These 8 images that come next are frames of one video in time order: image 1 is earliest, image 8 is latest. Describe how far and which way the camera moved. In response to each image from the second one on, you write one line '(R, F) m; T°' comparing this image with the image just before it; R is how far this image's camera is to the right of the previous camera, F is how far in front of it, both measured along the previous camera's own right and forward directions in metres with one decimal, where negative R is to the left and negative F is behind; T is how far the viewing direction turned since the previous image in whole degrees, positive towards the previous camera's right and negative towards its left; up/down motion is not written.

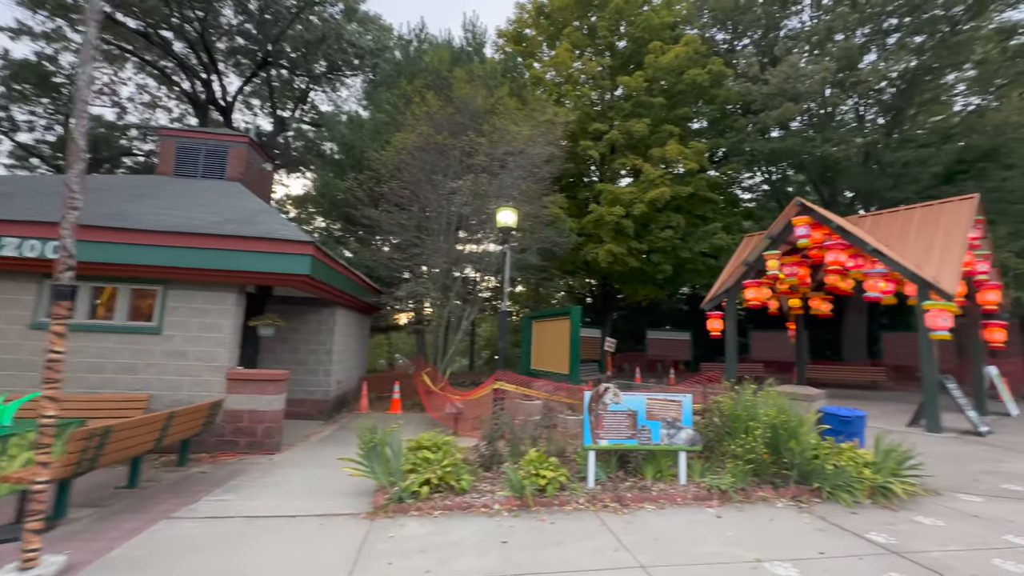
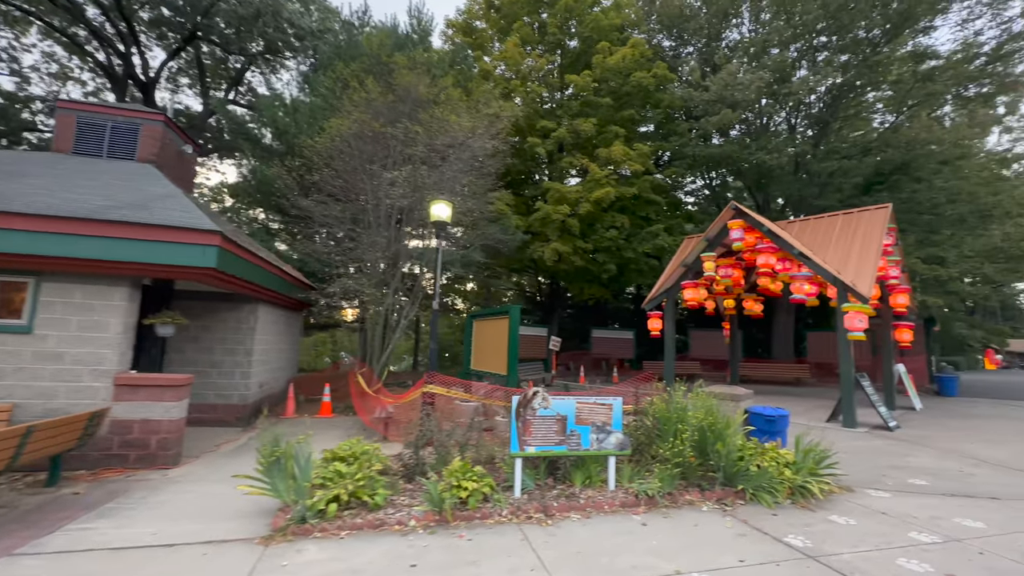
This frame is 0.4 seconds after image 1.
(+0.3, +0.3) m; +6°
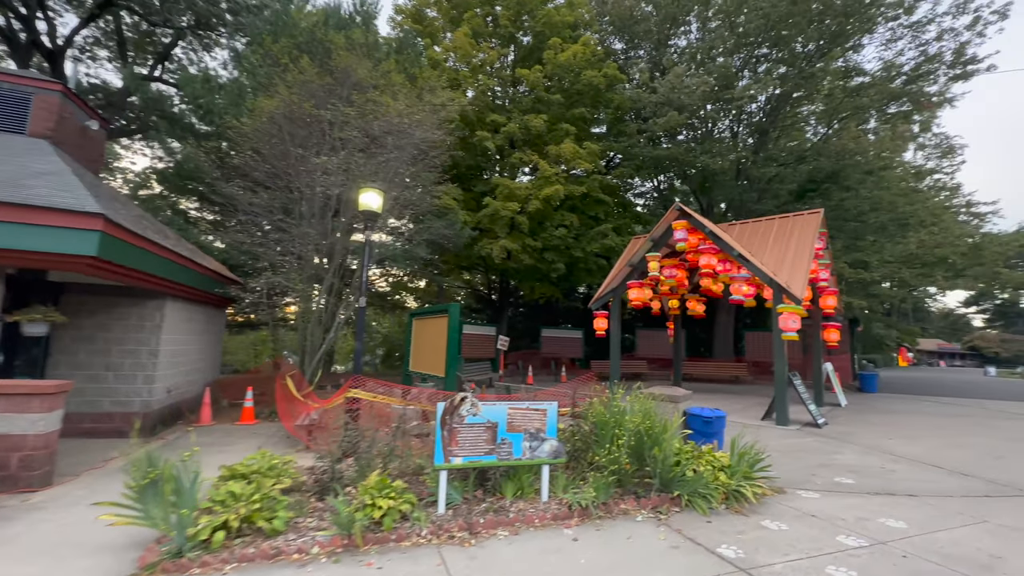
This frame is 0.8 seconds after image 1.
(+0.3, +0.4) m; +6°
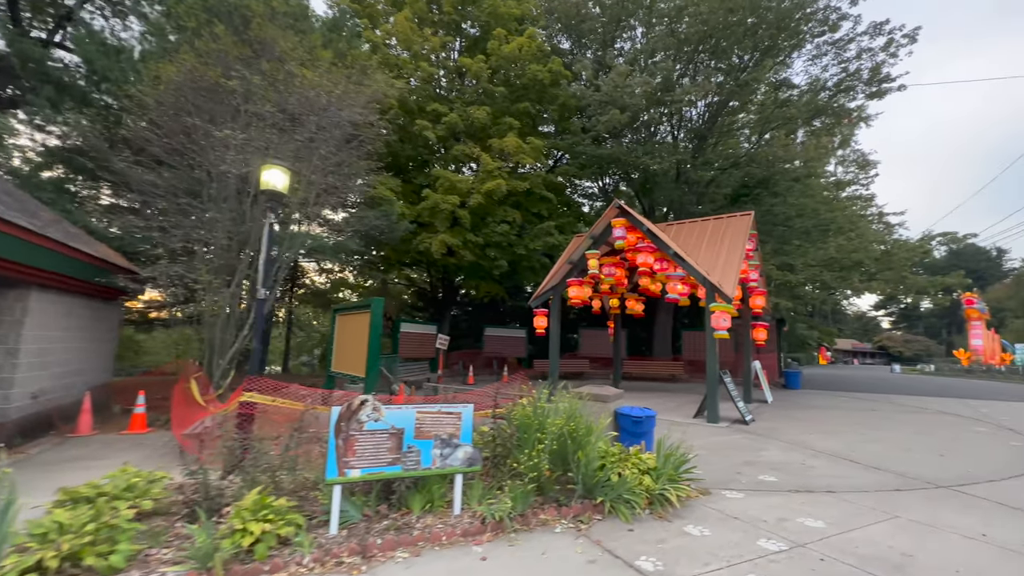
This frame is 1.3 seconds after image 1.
(+0.4, +0.4) m; +6°
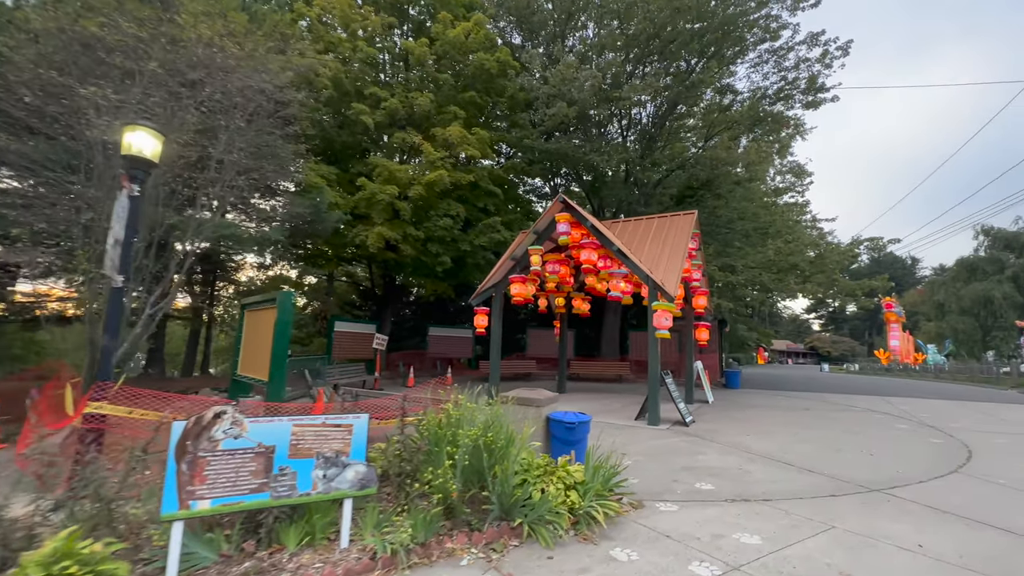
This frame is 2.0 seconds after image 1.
(+0.4, +0.6) m; +6°
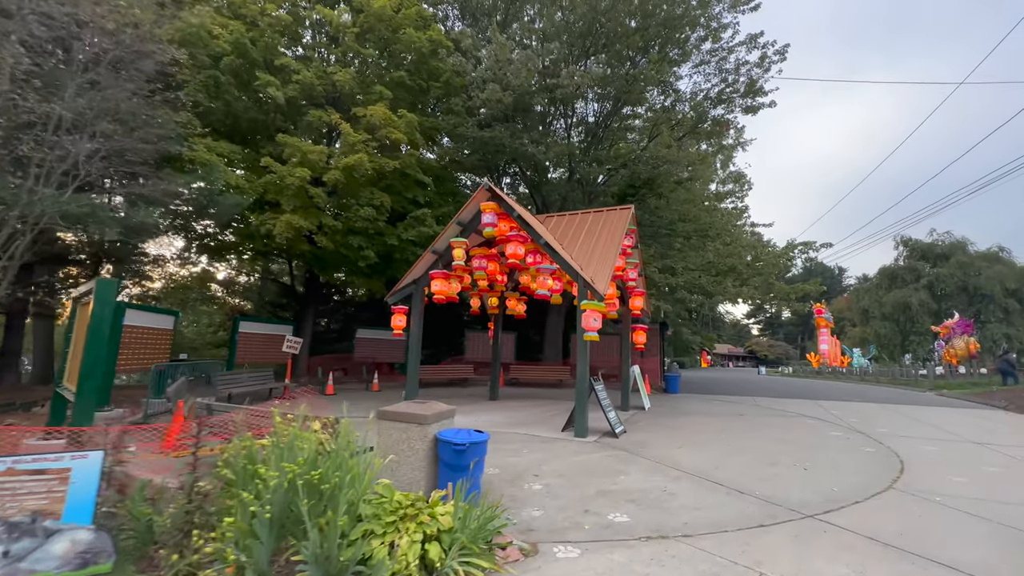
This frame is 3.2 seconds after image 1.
(+0.8, +1.0) m; +6°
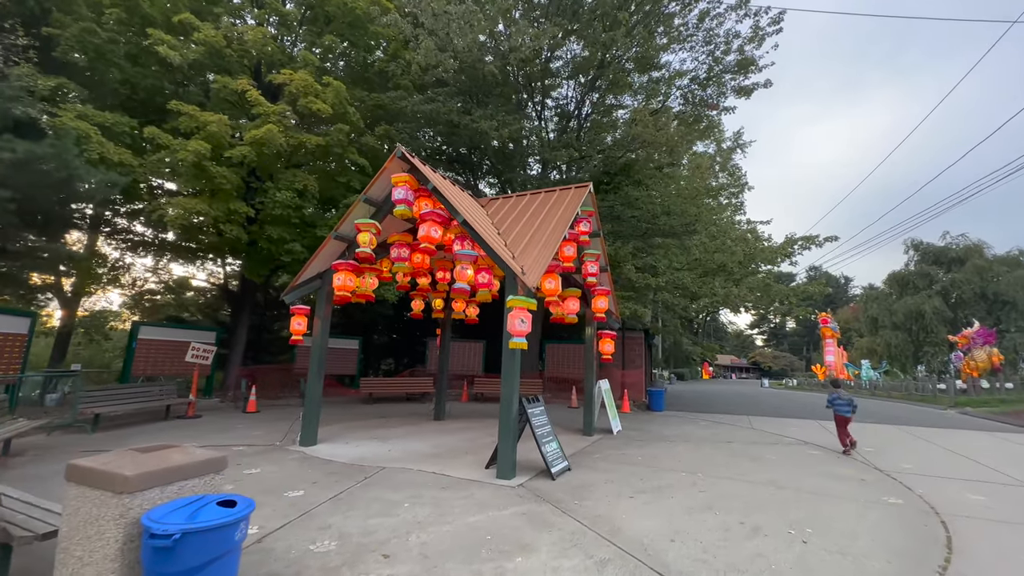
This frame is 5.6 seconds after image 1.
(+1.5, +2.1) m; 0°
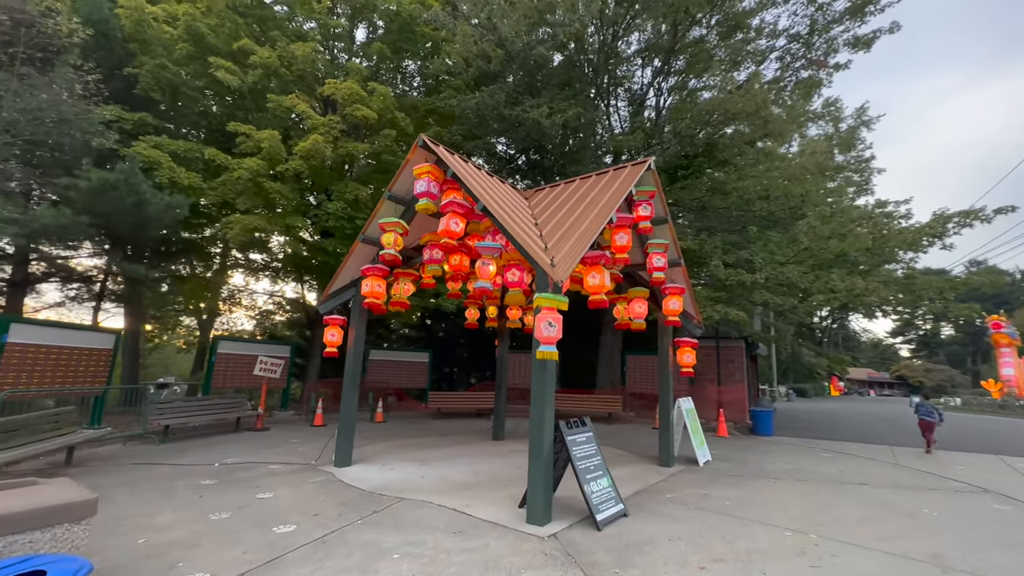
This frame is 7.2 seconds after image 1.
(+0.8, +1.3) m; -12°
